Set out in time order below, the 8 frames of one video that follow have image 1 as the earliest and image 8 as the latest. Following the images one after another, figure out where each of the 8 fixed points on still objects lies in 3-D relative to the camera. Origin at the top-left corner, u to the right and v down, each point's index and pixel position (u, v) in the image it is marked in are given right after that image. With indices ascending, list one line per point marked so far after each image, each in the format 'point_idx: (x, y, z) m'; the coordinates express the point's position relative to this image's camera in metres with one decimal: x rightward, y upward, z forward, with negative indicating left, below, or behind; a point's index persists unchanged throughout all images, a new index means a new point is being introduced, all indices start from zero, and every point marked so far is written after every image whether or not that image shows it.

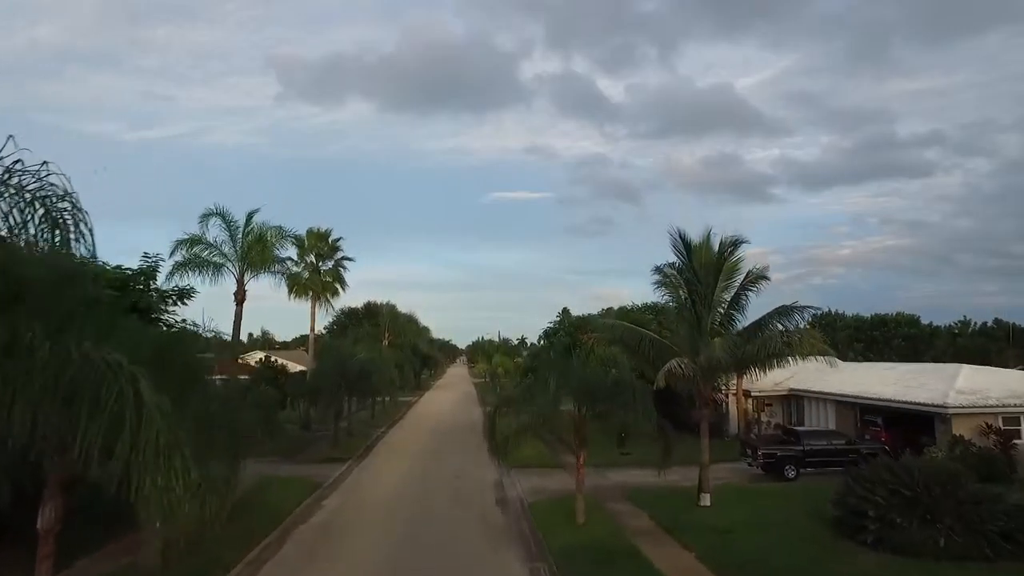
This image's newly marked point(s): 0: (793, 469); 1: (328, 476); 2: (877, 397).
0: (+6.4, -4.1, +14.1) m
1: (-4.9, -5.0, +16.3) m
2: (+9.1, -2.7, +15.4) m
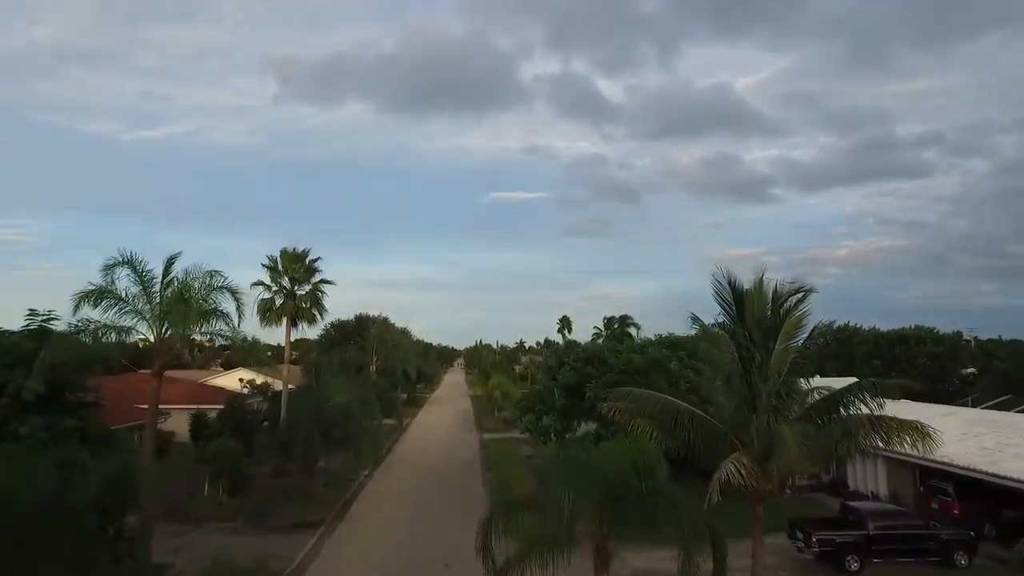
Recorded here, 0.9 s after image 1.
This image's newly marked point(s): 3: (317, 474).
0: (+6.4, -5.1, +11.5) m
1: (-4.9, -6.0, +13.7) m
2: (+9.1, -3.6, +12.8) m
3: (-6.2, -5.9, +19.5) m
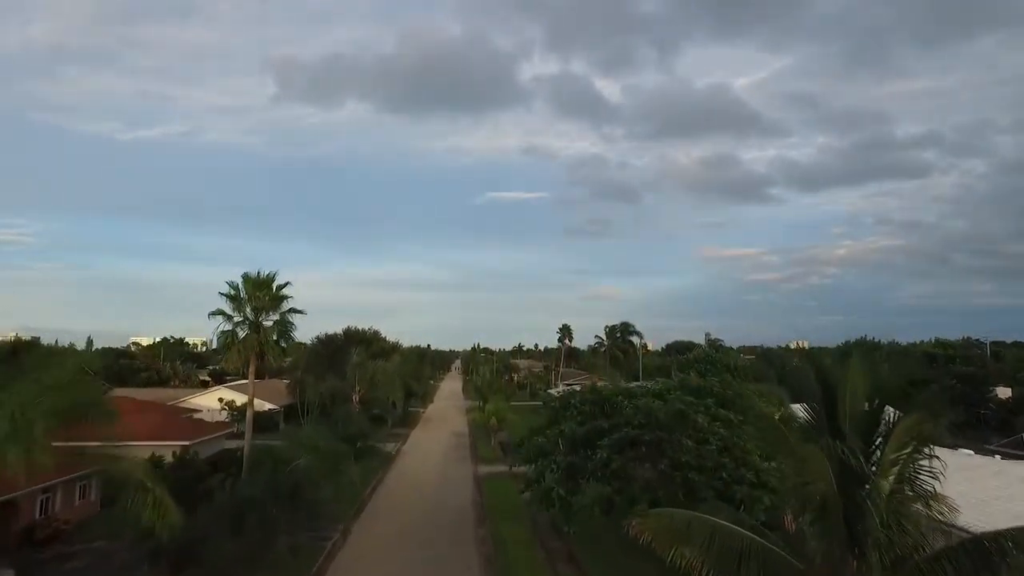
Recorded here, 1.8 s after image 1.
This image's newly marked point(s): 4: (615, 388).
0: (+6.4, -6.0, +8.7) m
1: (-4.9, -6.9, +10.9) m
2: (+9.0, -4.6, +10.0) m
3: (-6.3, -6.9, +16.7) m
4: (+3.0, -2.9, +17.7) m
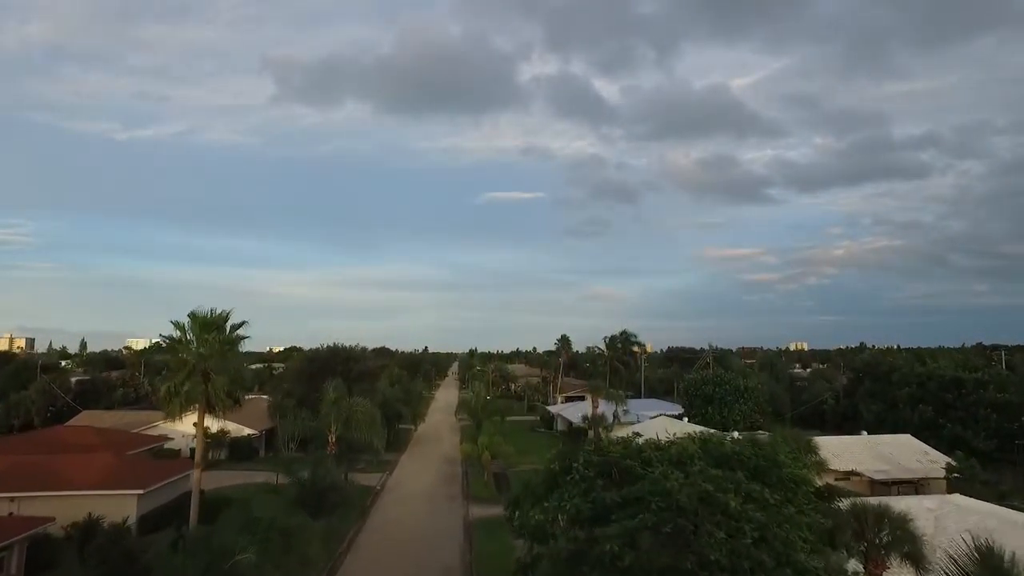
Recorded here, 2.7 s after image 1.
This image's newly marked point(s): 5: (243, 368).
0: (+6.2, -7.1, +6.0) m
1: (-5.1, -7.9, +8.2) m
2: (+8.8, -5.6, +7.3) m
3: (-6.5, -7.9, +13.9) m
4: (+2.7, -3.9, +15.0) m
5: (-7.3, -2.2, +16.9) m
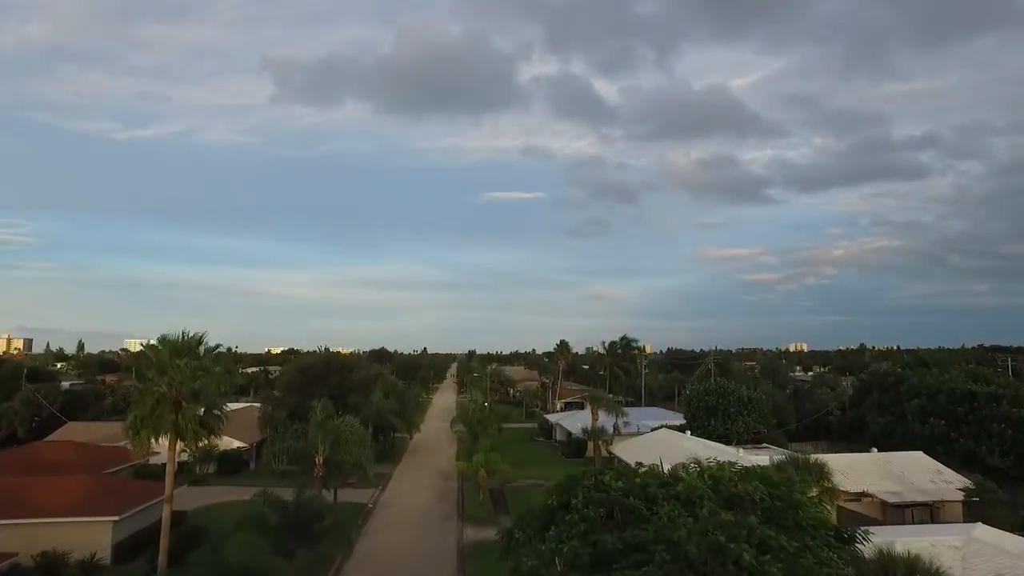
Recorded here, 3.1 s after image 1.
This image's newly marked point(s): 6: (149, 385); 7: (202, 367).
0: (+6.0, -7.6, +4.9) m
1: (-5.3, -8.5, +7.0) m
2: (+8.7, -6.2, +6.2) m
3: (-6.6, -8.4, +12.8) m
4: (+2.6, -4.5, +13.9) m
5: (-7.5, -2.7, +15.8) m
6: (-9.1, -2.4, +15.3) m
7: (-7.7, -1.9, +15.5) m
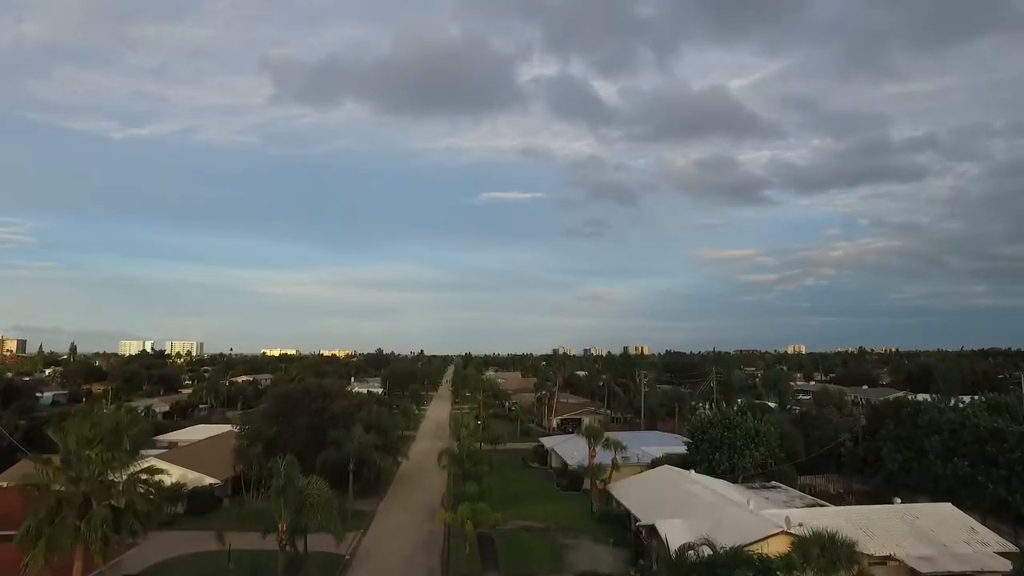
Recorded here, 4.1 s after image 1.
0: (+5.6, -9.1, +2.3) m
1: (-5.7, -9.9, +4.4) m
2: (+8.3, -7.7, +3.7) m
3: (-7.1, -9.9, +10.2) m
4: (+2.2, -6.0, +11.3) m
5: (-7.9, -4.2, +13.2) m
6: (-9.5, -3.8, +12.7) m
7: (-8.2, -3.4, +12.9) m
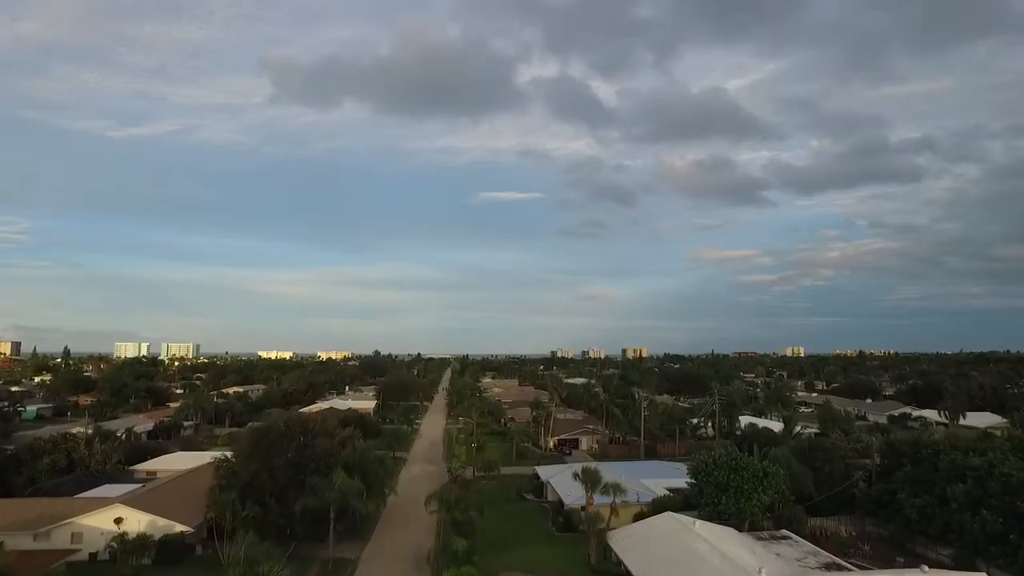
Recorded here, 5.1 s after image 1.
0: (+5.3, -11.0, 0.0) m
1: (-6.0, -11.8, +2.1) m
2: (+8.0, -9.5, +1.3) m
3: (-7.4, -11.8, +7.8) m
4: (+1.8, -7.8, +9.0) m
5: (-8.3, -6.0, +10.8) m
6: (-9.8, -5.7, +10.4) m
7: (-8.5, -5.2, +10.5) m
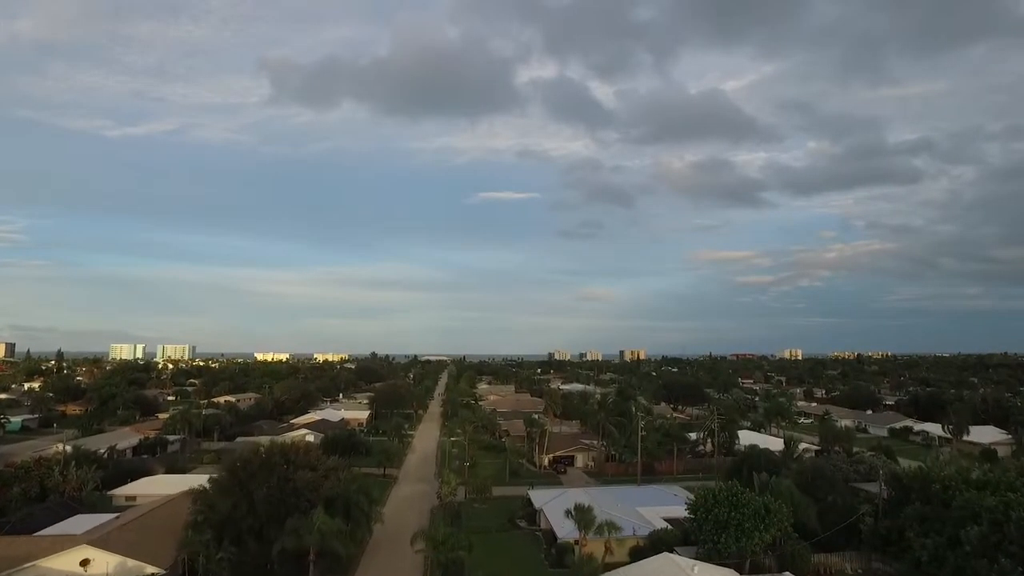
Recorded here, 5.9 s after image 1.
0: (+4.8, -12.4, -1.7) m
1: (-6.5, -13.2, +0.3) m
2: (+7.5, -11.0, -0.4) m
3: (-7.9, -13.2, +6.0) m
4: (+1.3, -9.3, +7.2) m
5: (-8.8, -7.5, +9.1) m
6: (-10.3, -7.1, +8.6) m
7: (-9.0, -6.7, +8.7) m
